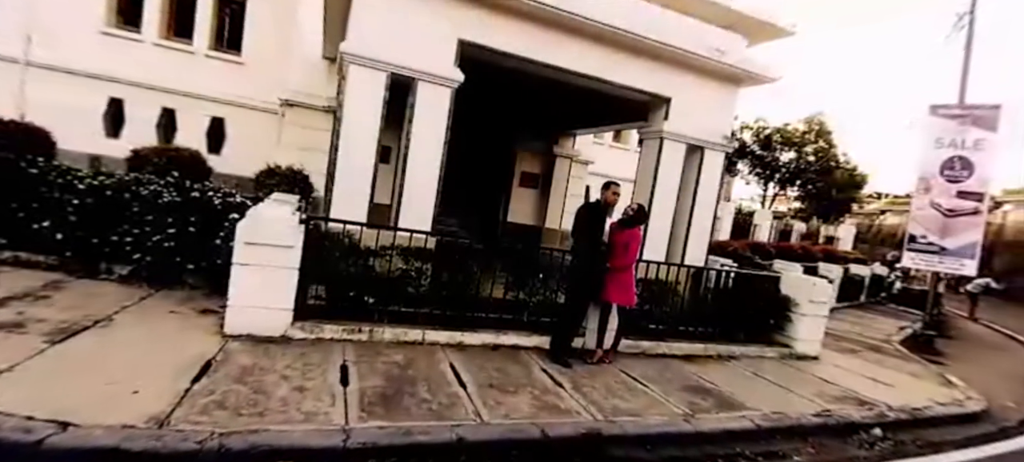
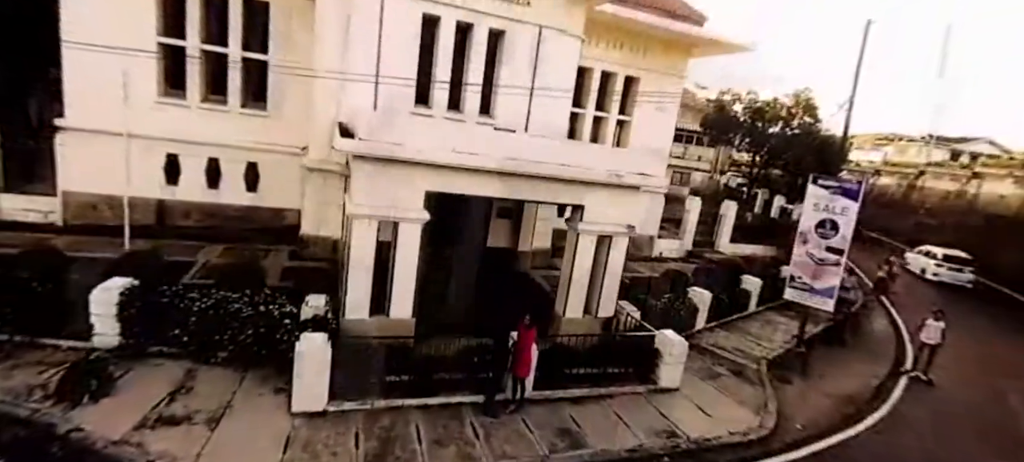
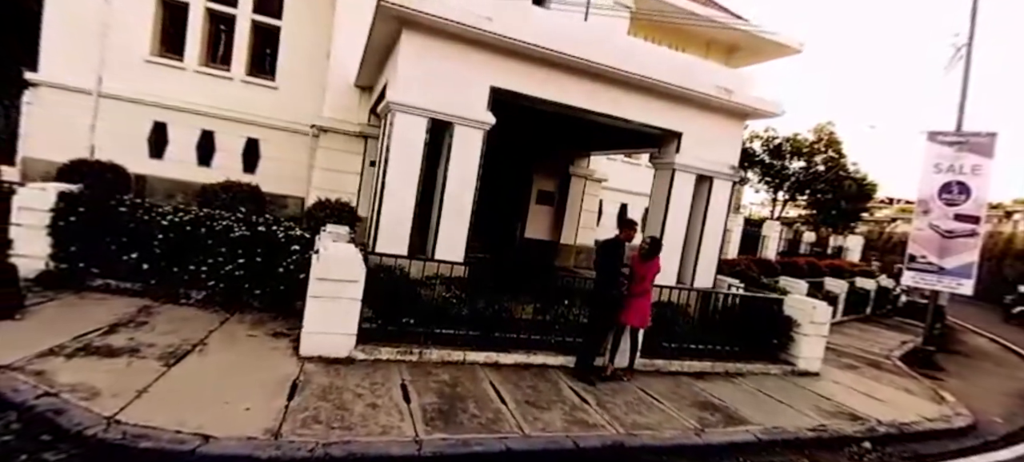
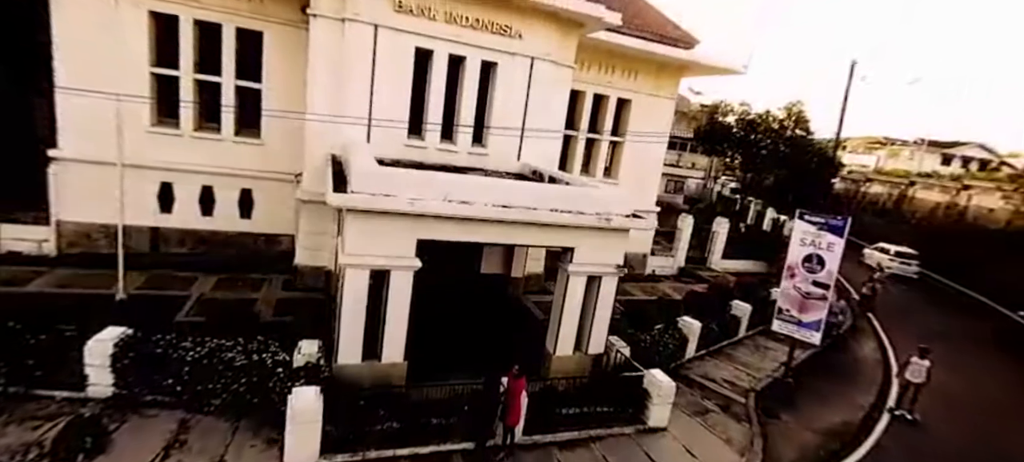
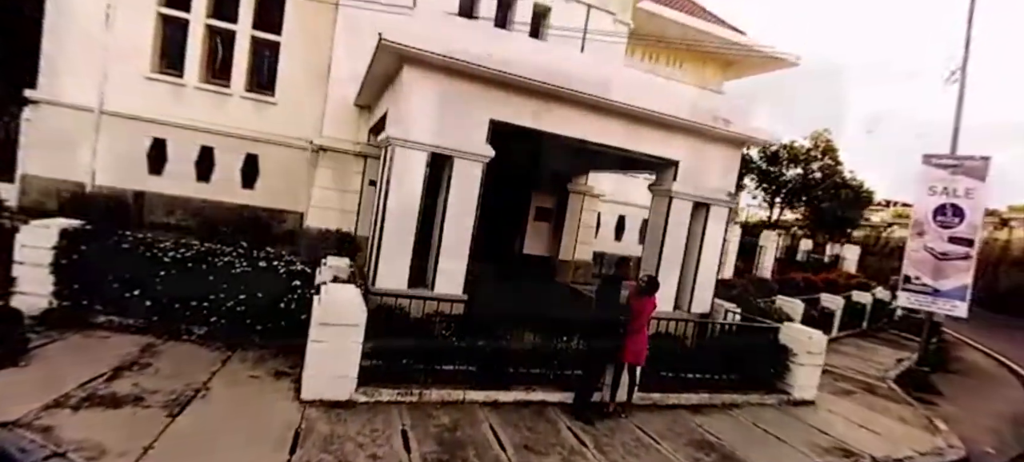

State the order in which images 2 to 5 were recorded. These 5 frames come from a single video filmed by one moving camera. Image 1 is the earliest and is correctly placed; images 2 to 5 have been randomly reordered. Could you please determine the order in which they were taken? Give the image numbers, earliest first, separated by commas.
3, 5, 2, 4
